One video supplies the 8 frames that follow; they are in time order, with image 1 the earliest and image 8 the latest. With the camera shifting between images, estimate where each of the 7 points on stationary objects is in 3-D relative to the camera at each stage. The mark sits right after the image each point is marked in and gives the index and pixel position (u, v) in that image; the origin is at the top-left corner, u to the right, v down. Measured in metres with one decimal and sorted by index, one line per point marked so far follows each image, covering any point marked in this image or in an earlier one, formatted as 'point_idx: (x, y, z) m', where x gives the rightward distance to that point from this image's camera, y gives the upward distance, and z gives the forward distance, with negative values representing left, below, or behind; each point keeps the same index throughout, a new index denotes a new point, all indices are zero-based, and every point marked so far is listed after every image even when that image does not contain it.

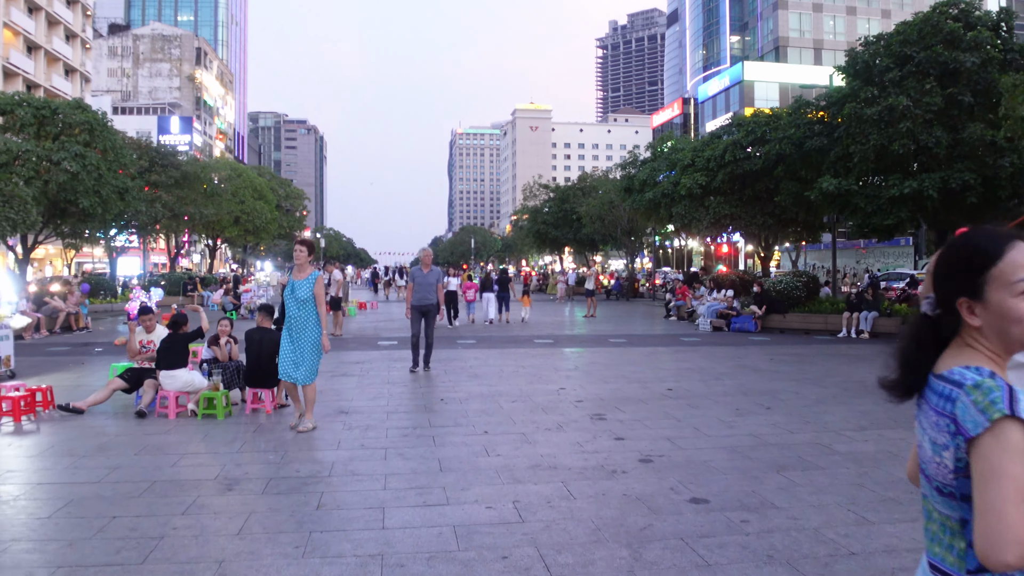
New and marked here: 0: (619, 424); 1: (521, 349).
0: (+0.8, -1.1, +7.4) m
1: (+0.1, -0.9, +14.3) m
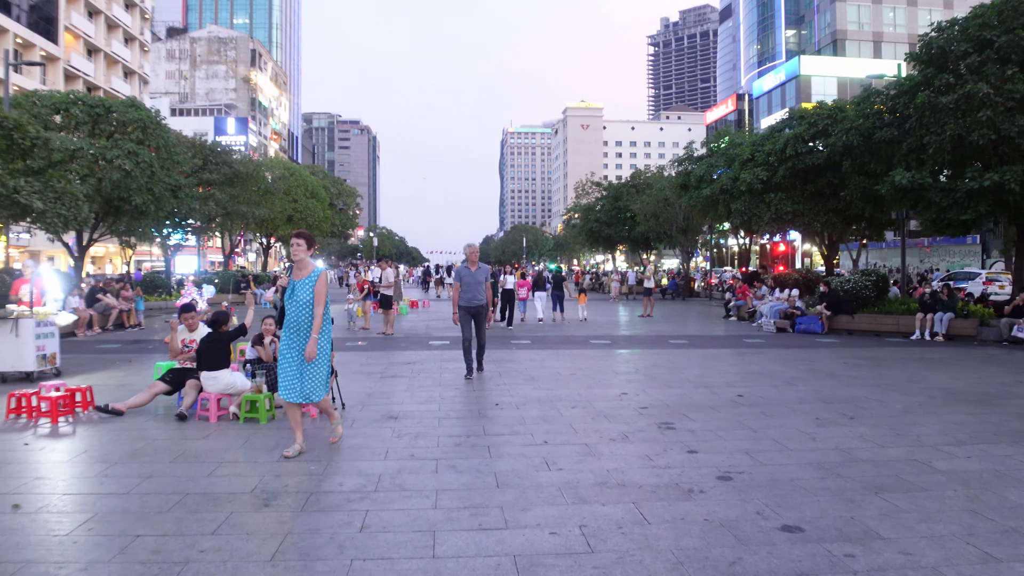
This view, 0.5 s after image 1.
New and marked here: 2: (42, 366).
0: (+1.3, -1.1, +6.8) m
1: (+0.9, -0.9, +13.8) m
2: (-5.4, -0.9, +10.8) m
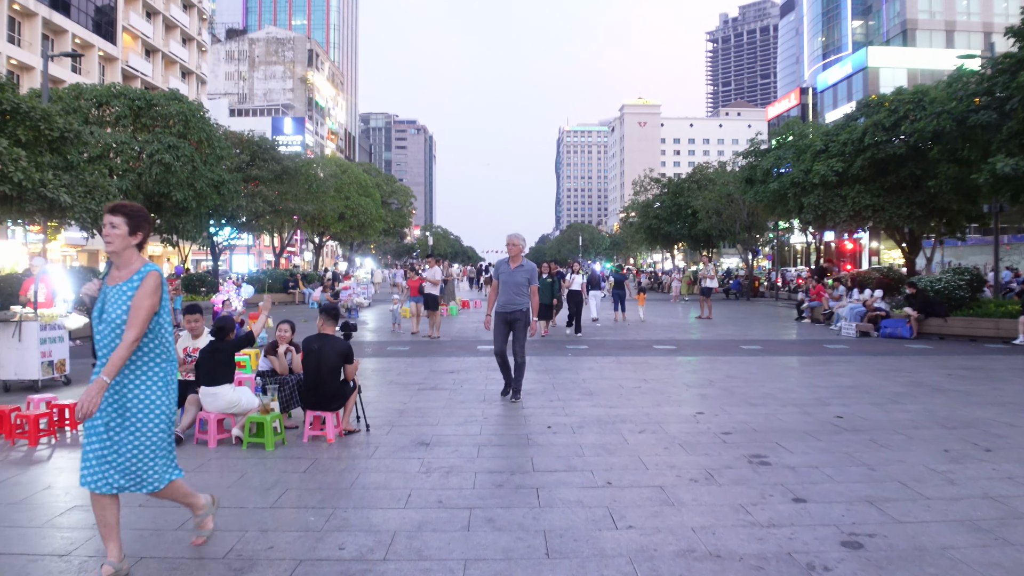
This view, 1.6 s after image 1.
0: (+1.6, -1.1, +5.4) m
1: (+1.7, -0.9, +12.4) m
2: (-4.8, -0.9, +9.8) m
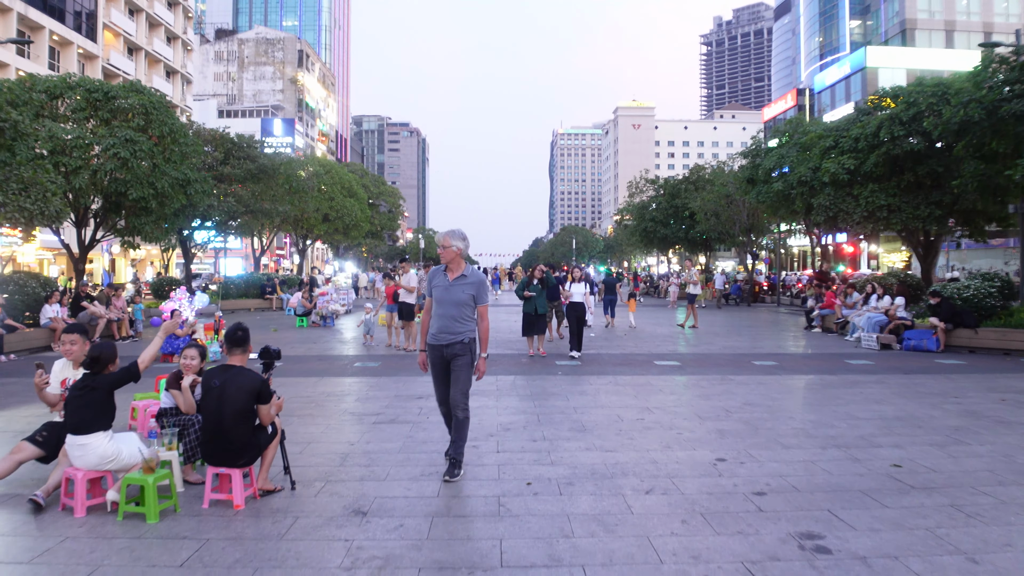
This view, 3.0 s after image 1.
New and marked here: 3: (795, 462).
0: (+1.4, -1.2, +3.8) m
1: (+1.5, -1.0, +10.8) m
2: (-5.0, -1.0, +8.2) m
3: (+1.8, -1.1, +6.0) m
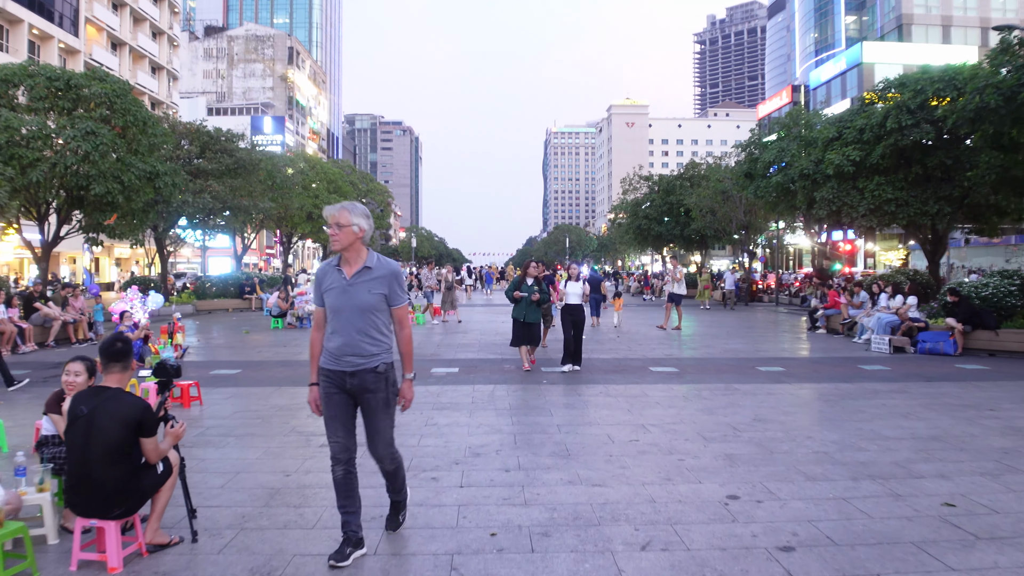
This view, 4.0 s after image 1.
0: (+1.3, -1.1, +2.7) m
1: (+1.2, -1.0, +9.7) m
2: (-5.2, -1.0, +7.0) m
3: (+1.6, -1.1, +4.9) m
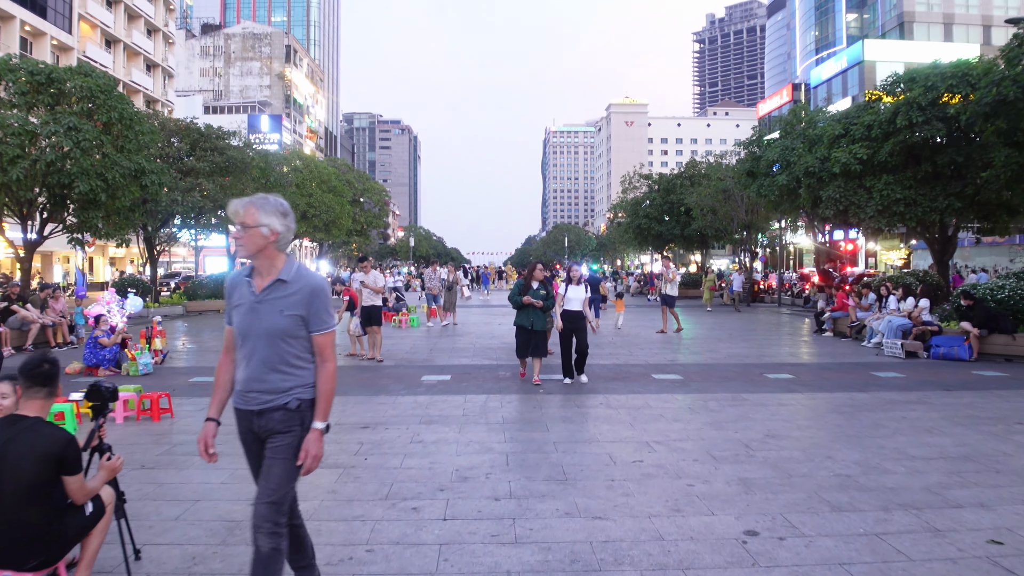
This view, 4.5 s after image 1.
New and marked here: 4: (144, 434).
0: (+1.2, -1.2, +2.1) m
1: (+1.2, -1.0, +9.1) m
2: (-5.3, -1.0, +6.5) m
3: (+1.6, -1.2, +4.3) m
4: (-2.9, -1.1, +7.3) m
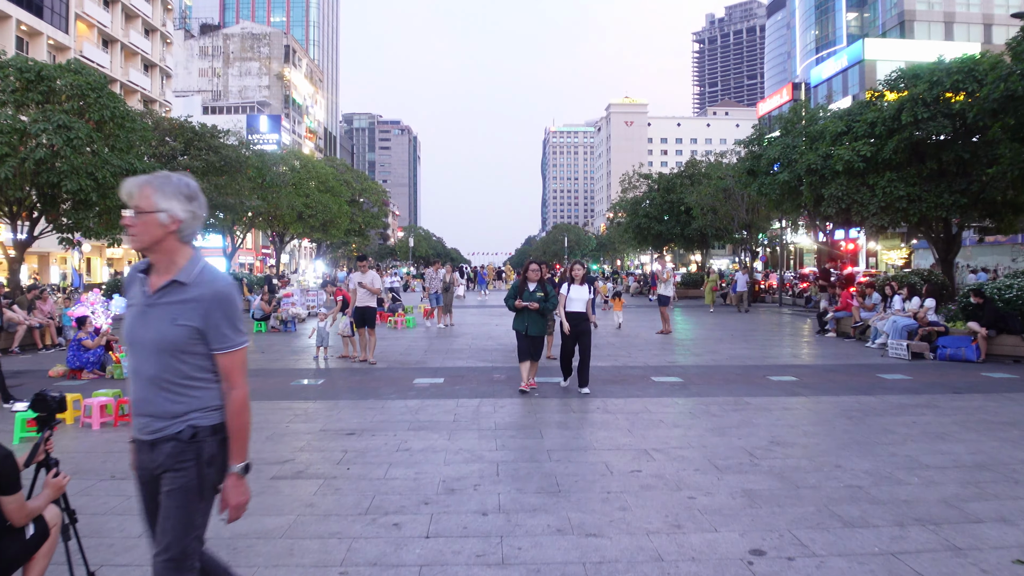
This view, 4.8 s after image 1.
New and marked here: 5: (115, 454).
0: (+1.2, -1.2, +1.8) m
1: (+1.1, -1.0, +8.8) m
2: (-5.3, -1.0, +6.1) m
3: (+1.5, -1.1, +4.0) m
4: (-2.9, -1.1, +7.0) m
5: (-2.8, -1.2, +6.5) m
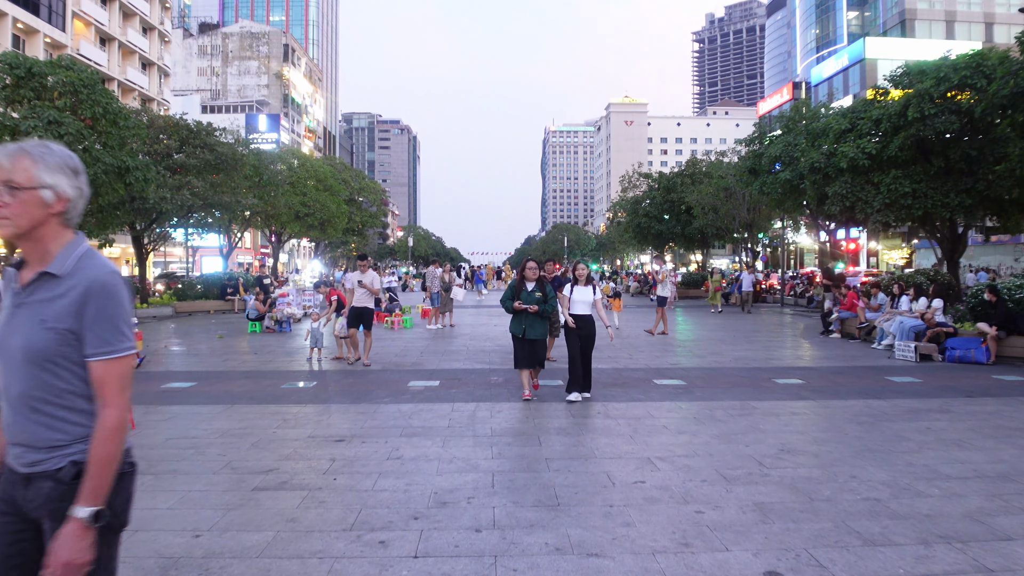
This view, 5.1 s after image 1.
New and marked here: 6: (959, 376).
0: (+1.1, -1.2, +1.5) m
1: (+1.1, -1.0, +8.5) m
2: (-5.4, -1.0, +5.8) m
3: (+1.5, -1.1, +3.7) m
4: (-2.9, -1.1, +6.7) m
5: (-2.8, -1.1, +6.2) m
6: (+5.2, -1.0, +11.0) m
